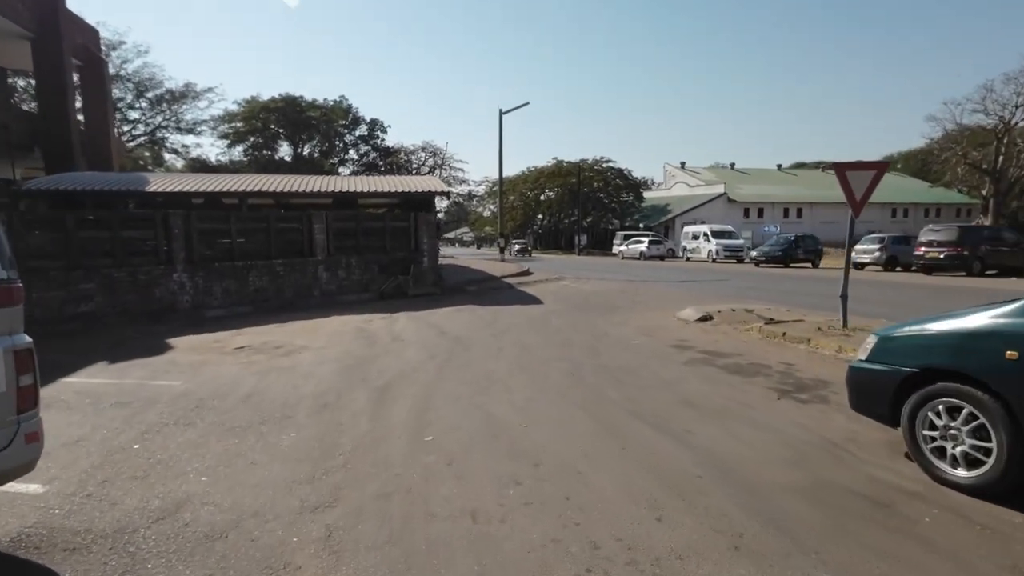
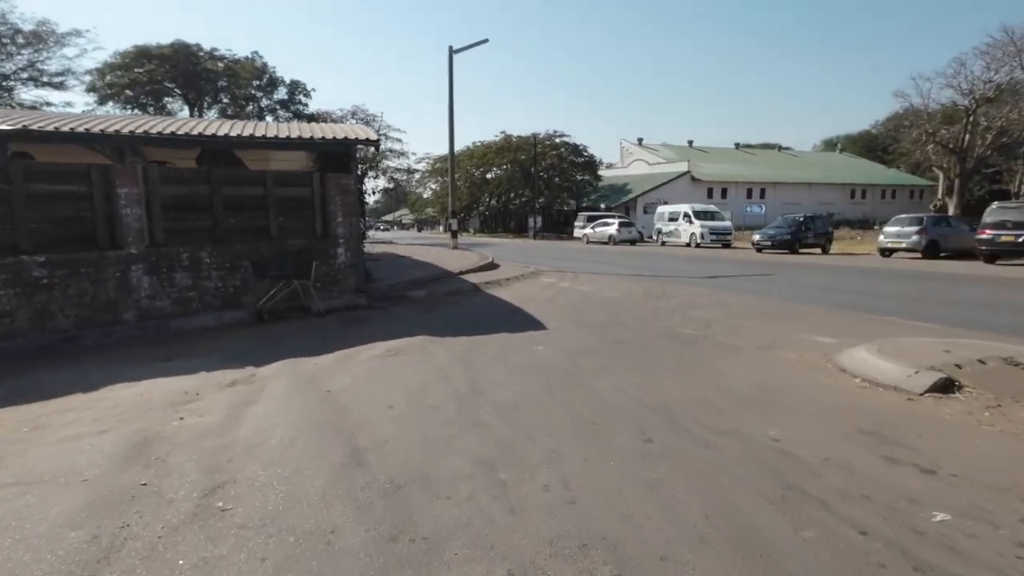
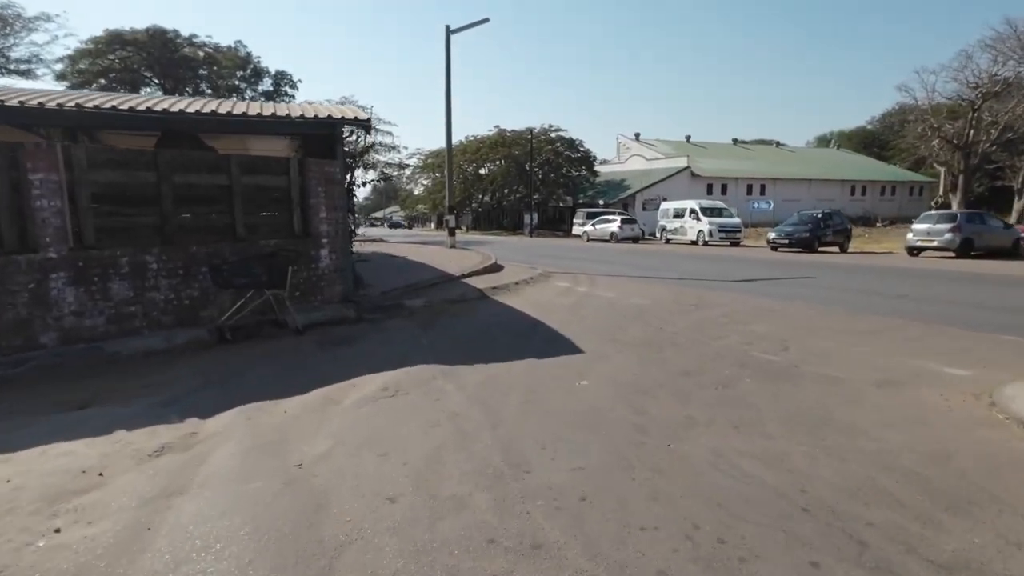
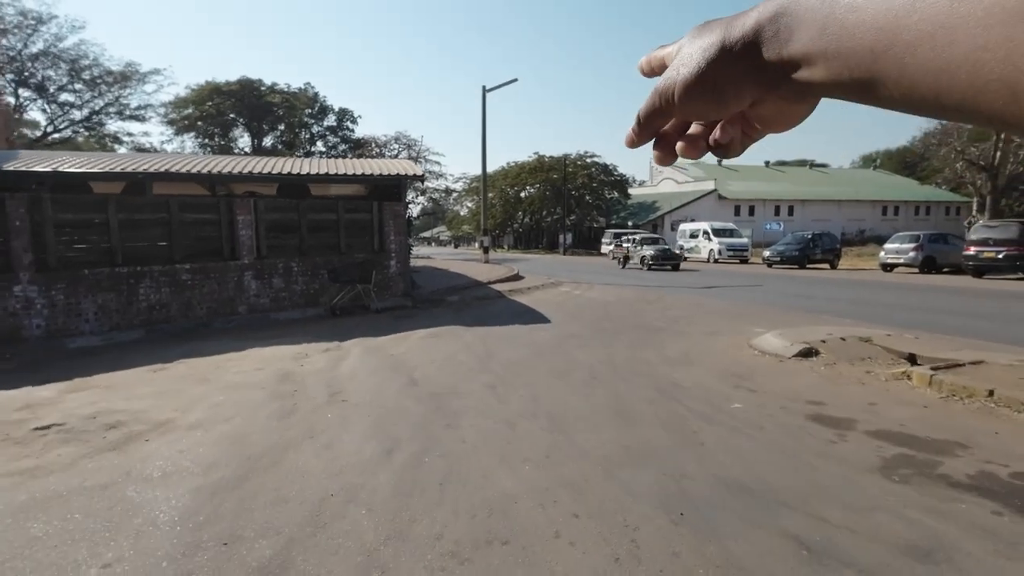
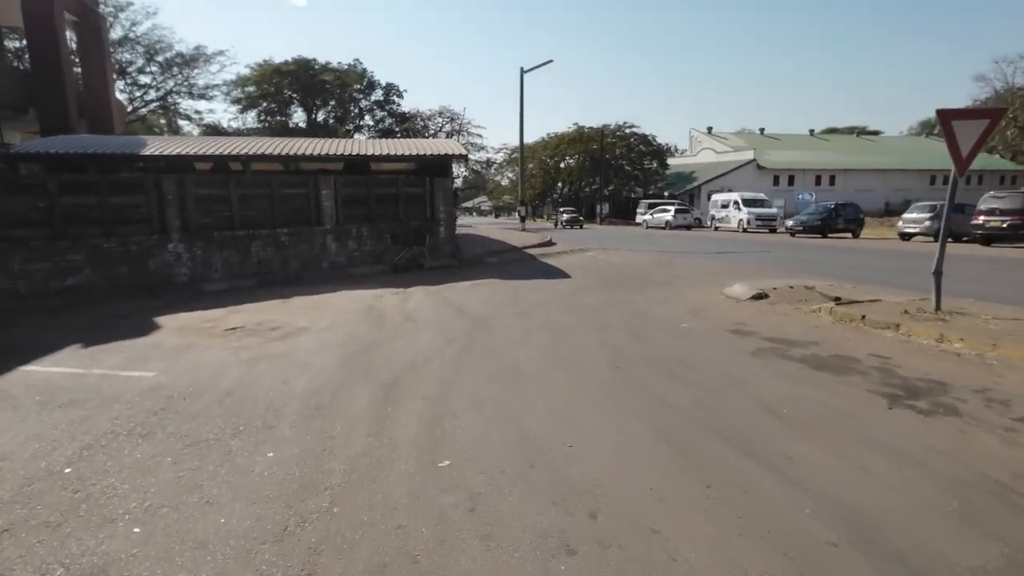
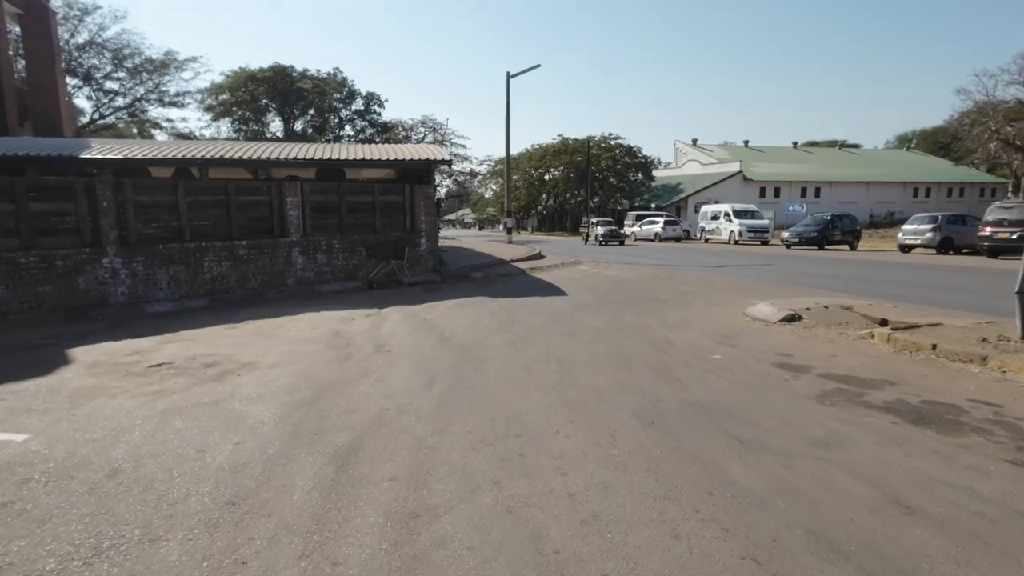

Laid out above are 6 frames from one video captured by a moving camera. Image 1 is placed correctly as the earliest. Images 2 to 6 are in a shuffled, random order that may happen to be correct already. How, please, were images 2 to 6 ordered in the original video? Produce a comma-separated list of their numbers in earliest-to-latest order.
5, 6, 4, 2, 3
